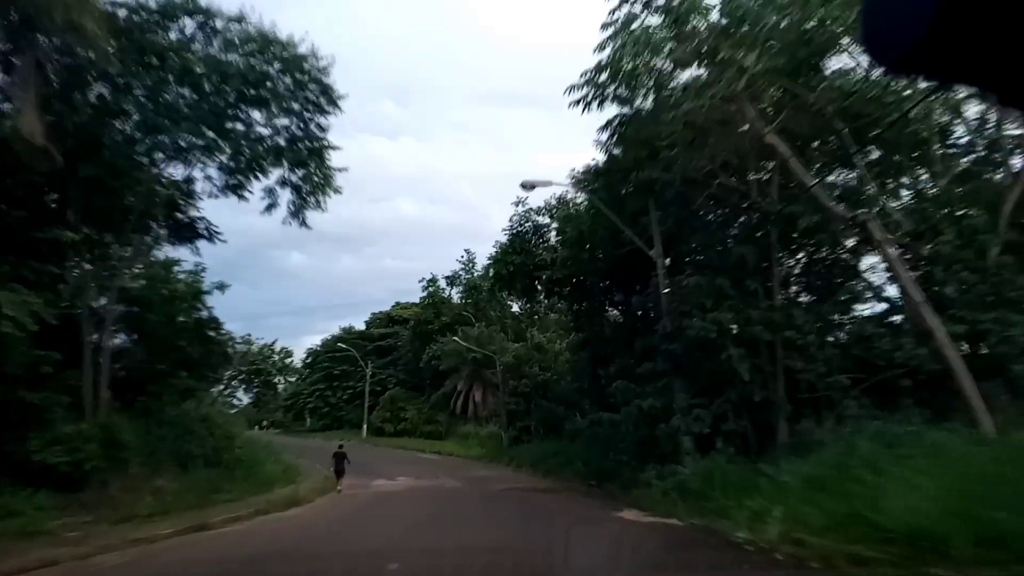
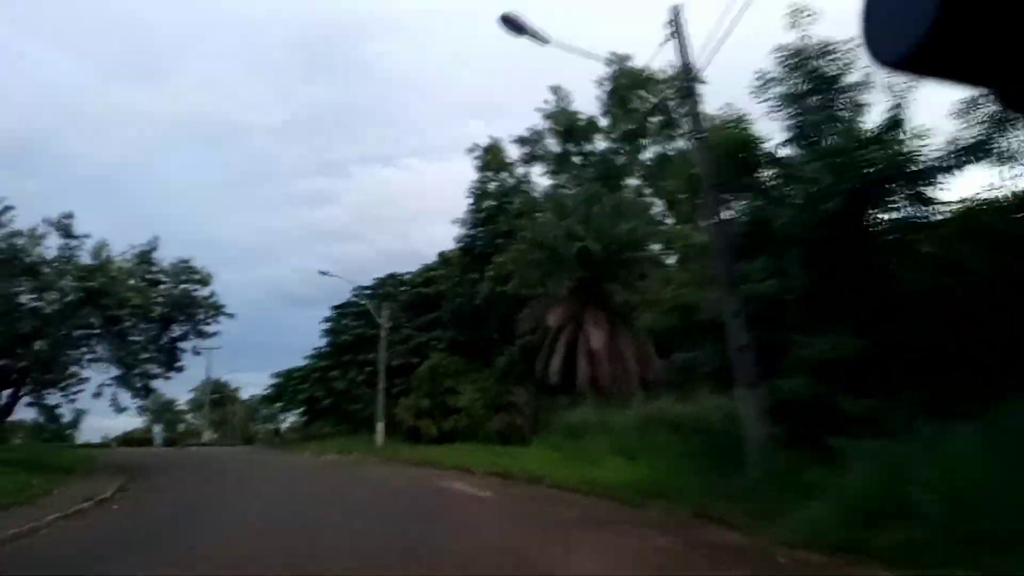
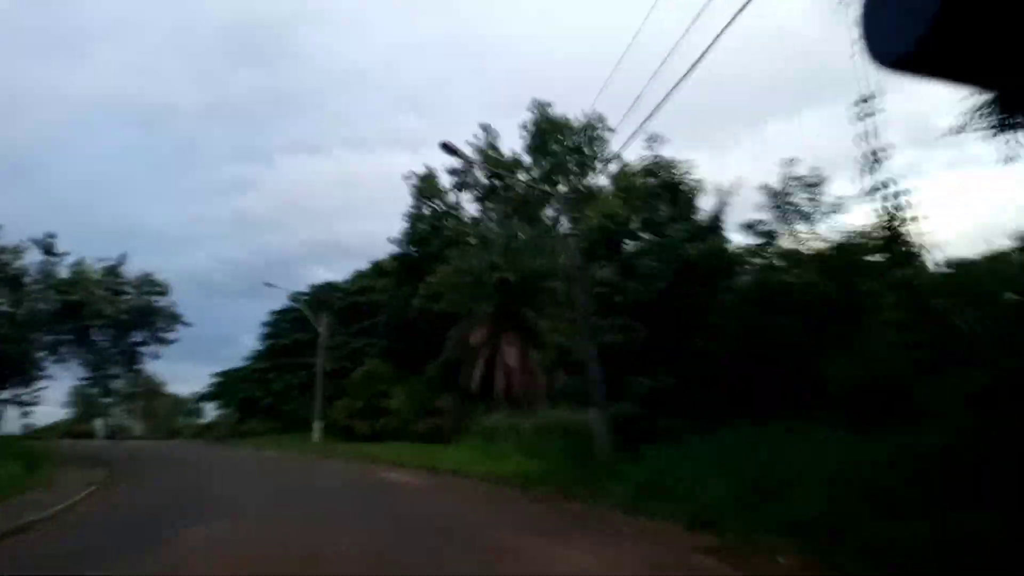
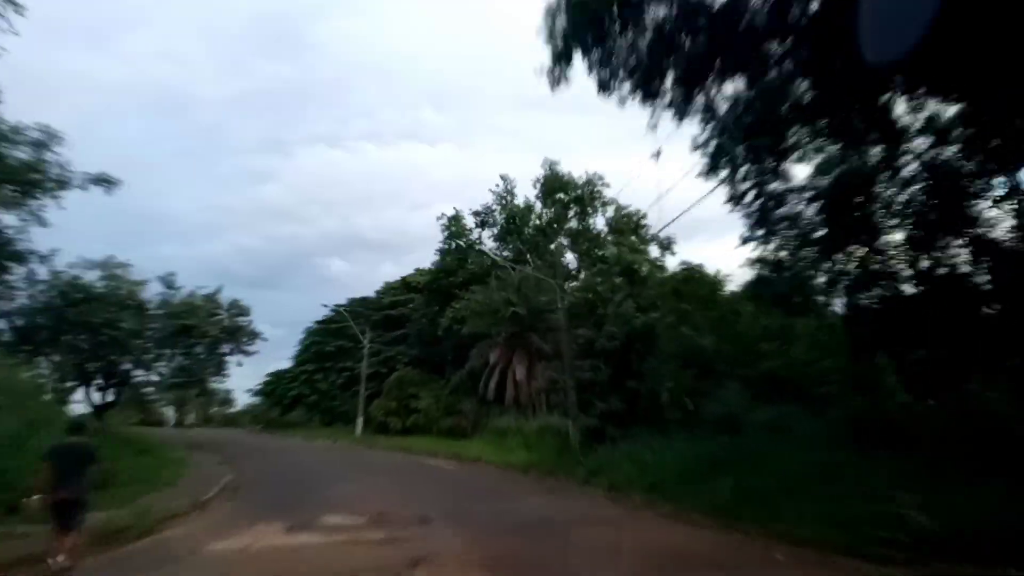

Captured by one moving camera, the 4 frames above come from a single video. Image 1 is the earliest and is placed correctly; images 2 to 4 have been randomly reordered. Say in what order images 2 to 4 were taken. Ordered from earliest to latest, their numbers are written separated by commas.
4, 3, 2
